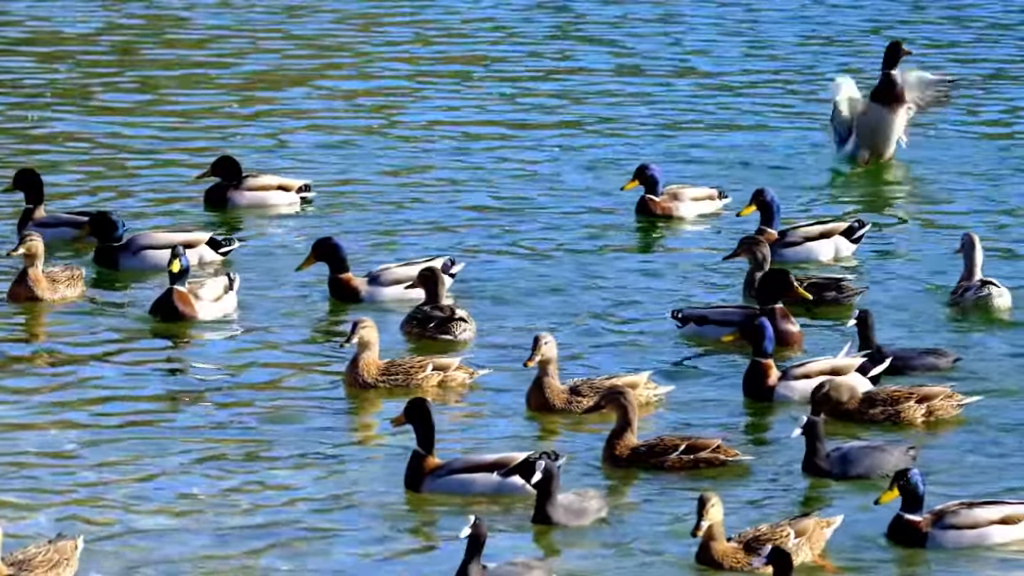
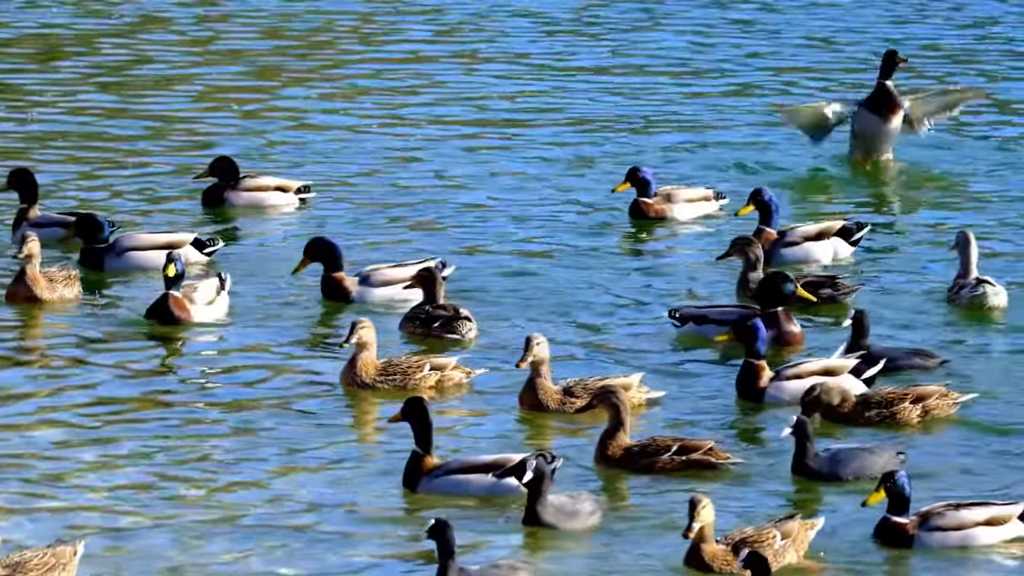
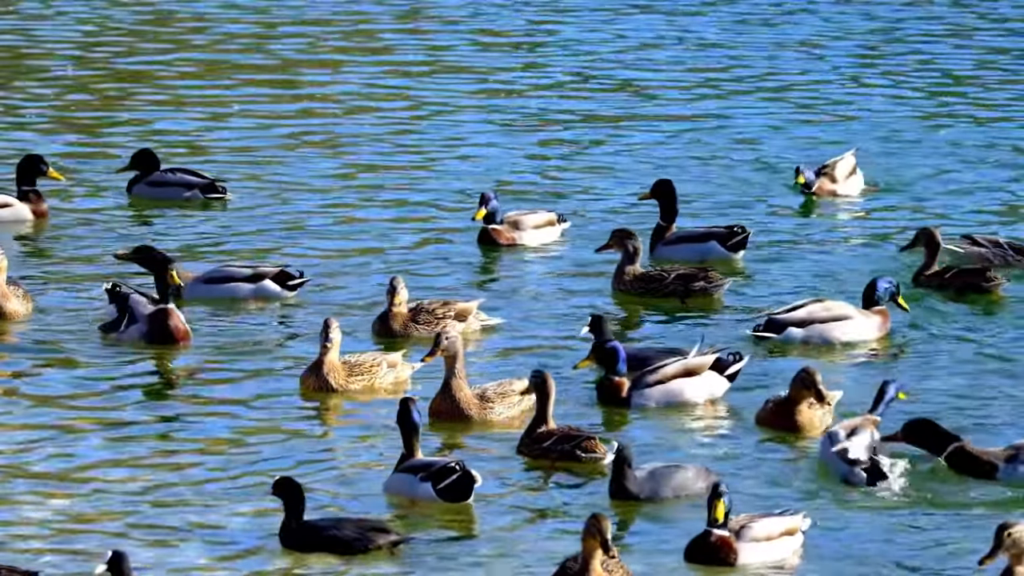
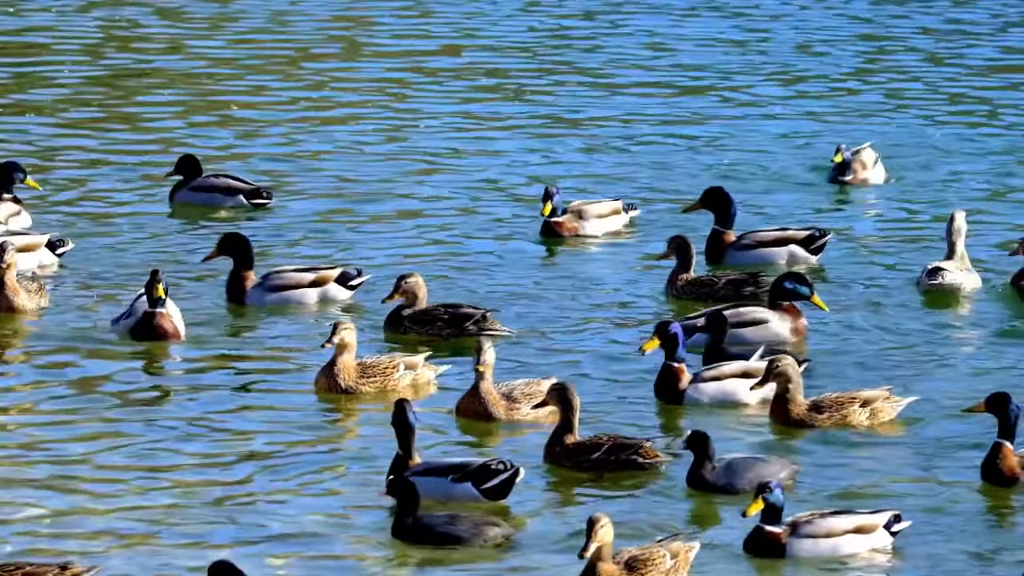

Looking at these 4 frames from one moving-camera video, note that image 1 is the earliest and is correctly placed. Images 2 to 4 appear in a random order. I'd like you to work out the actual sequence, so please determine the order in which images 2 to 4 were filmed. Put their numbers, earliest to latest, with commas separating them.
2, 4, 3
